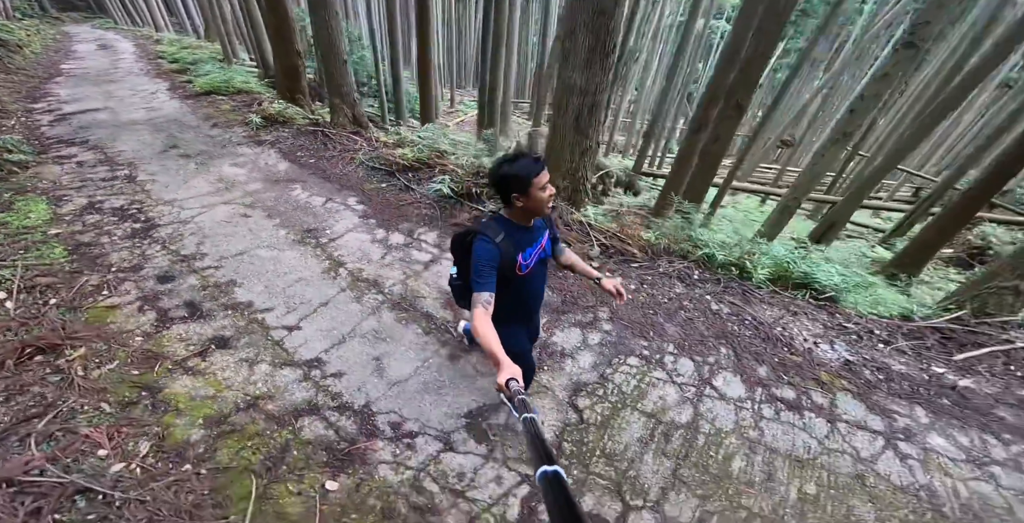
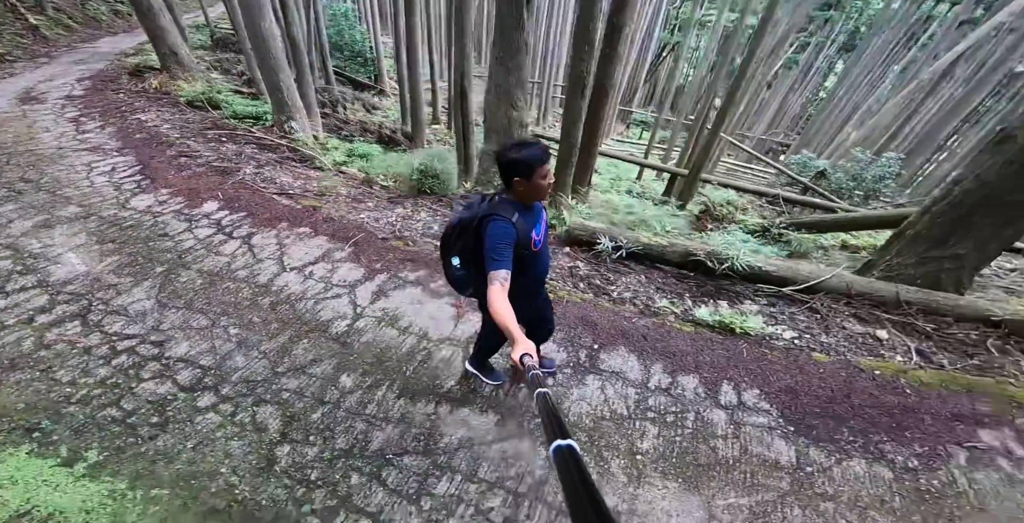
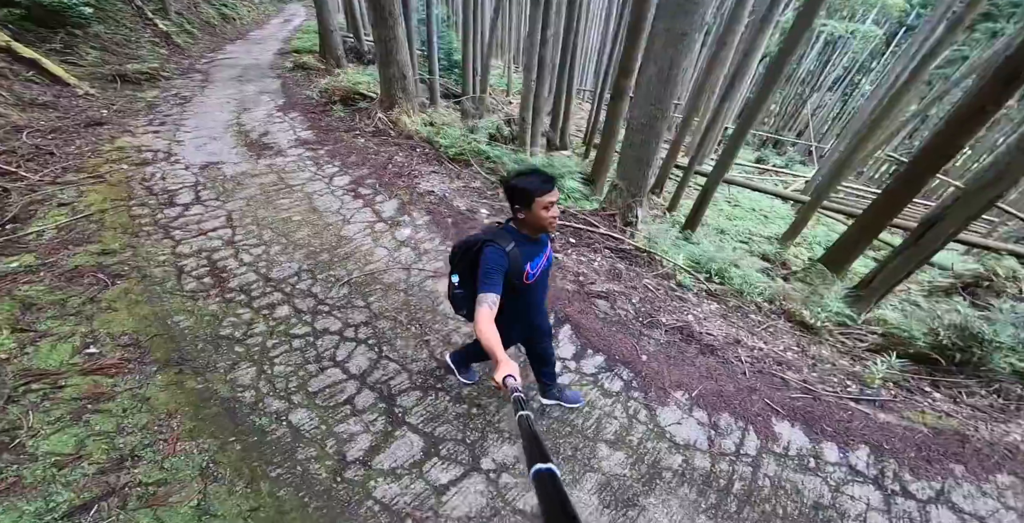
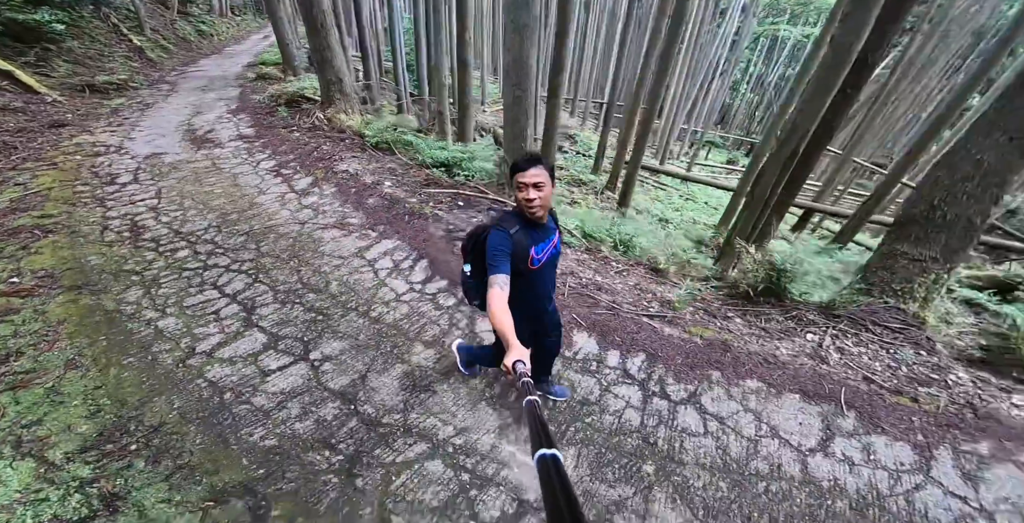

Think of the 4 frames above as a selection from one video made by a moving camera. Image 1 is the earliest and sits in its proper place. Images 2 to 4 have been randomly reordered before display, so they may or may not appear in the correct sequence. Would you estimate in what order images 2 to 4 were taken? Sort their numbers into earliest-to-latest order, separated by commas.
3, 4, 2
